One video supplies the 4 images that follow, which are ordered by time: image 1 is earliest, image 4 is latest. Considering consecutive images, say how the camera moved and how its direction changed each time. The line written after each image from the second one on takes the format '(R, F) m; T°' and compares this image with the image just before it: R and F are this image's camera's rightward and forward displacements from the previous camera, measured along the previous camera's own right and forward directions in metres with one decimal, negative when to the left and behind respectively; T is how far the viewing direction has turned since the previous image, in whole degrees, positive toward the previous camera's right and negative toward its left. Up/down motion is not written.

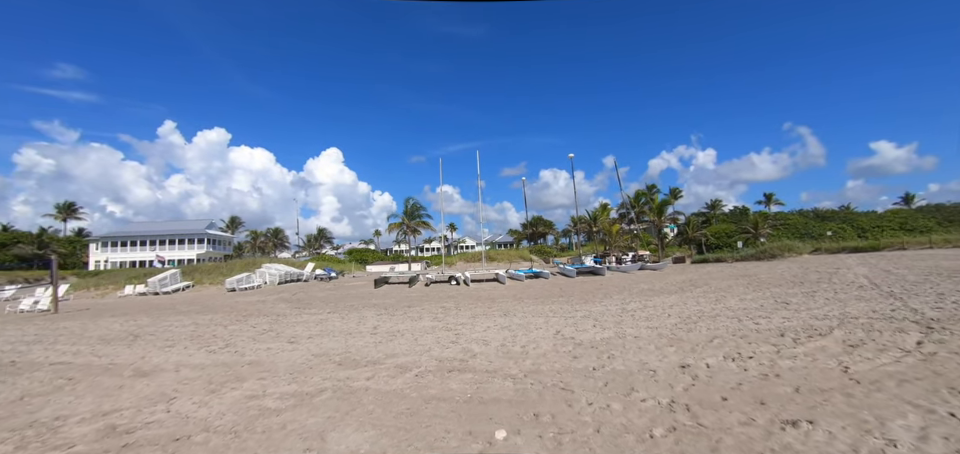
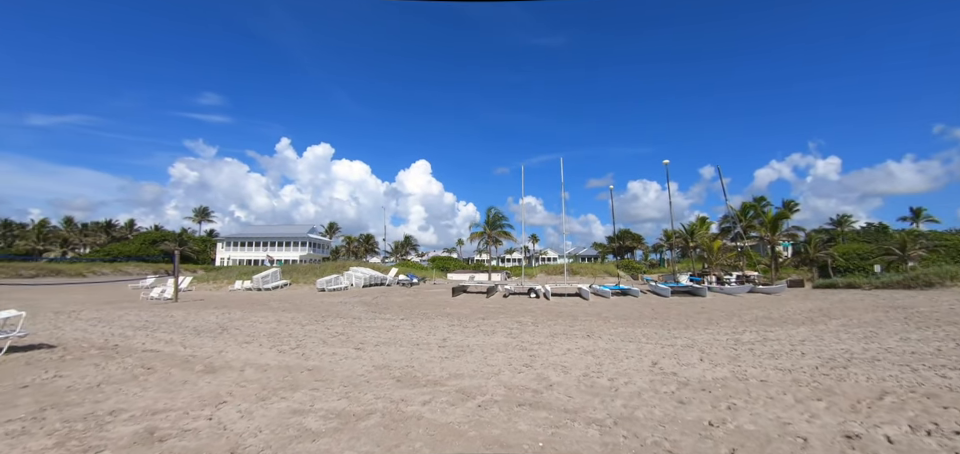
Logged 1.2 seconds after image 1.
(0.0, +1.0) m; -12°
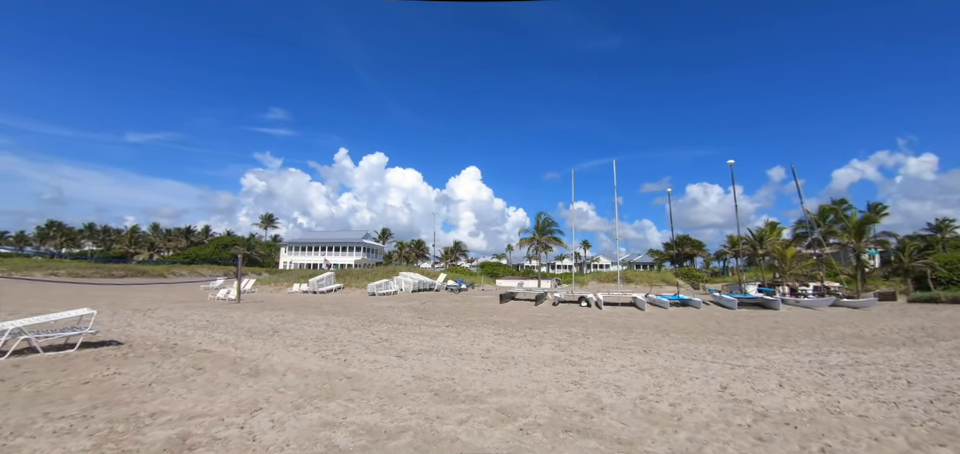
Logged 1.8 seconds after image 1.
(+0.1, +0.4) m; -7°
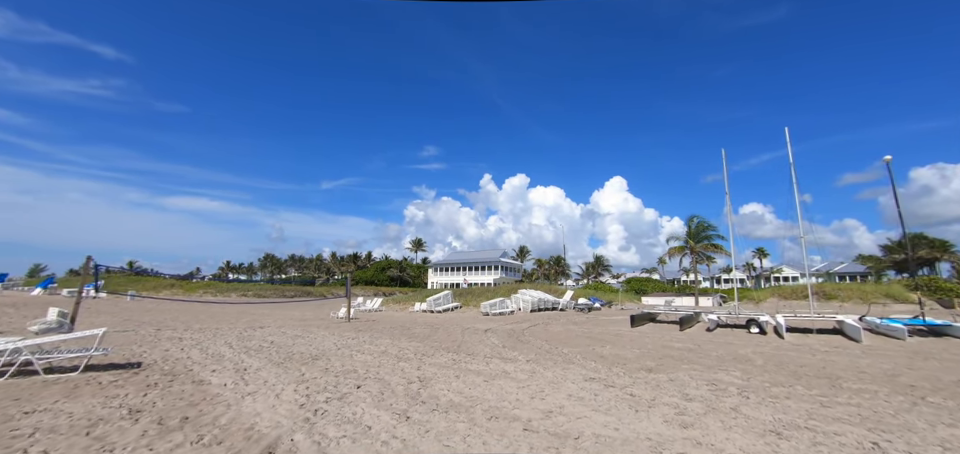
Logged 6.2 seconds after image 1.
(+1.4, +3.5) m; -20°
